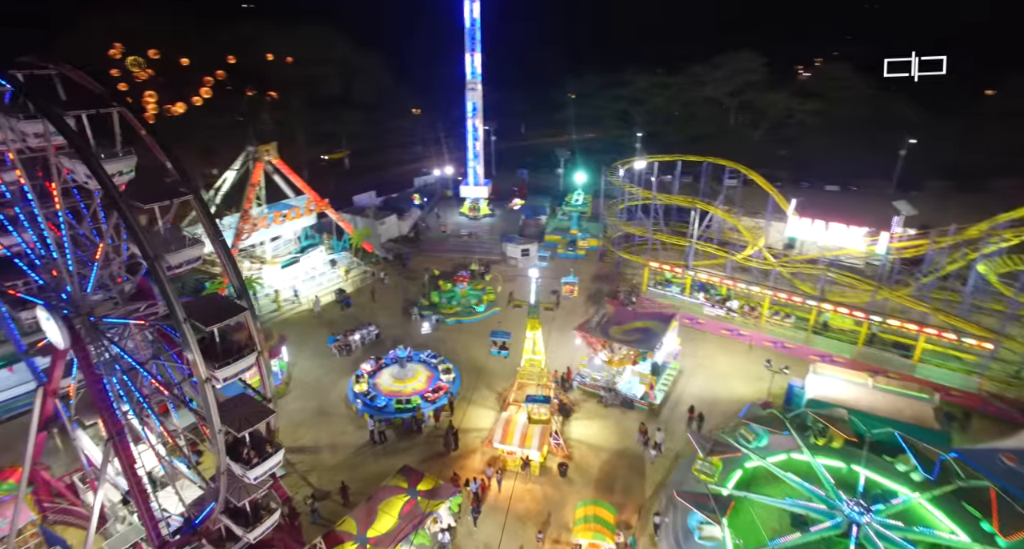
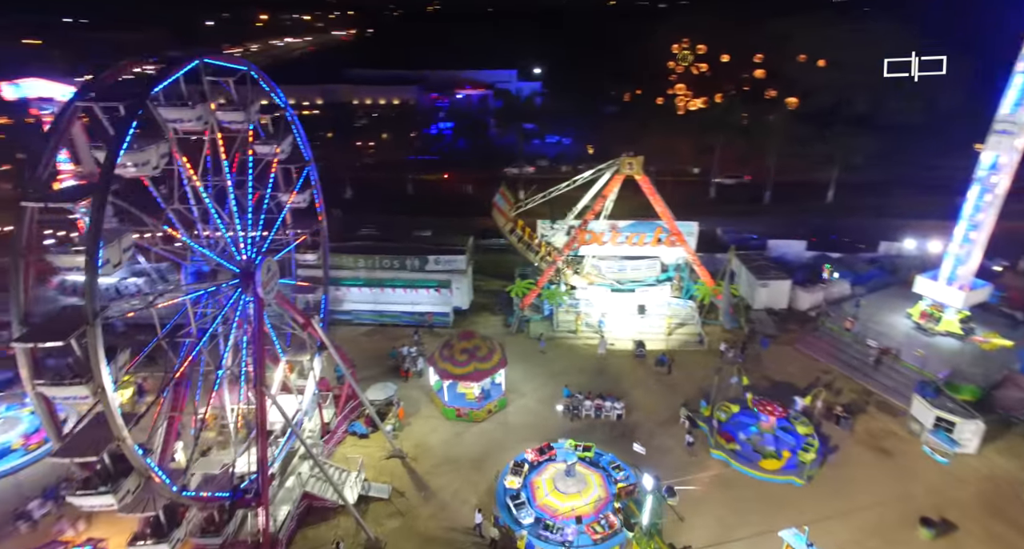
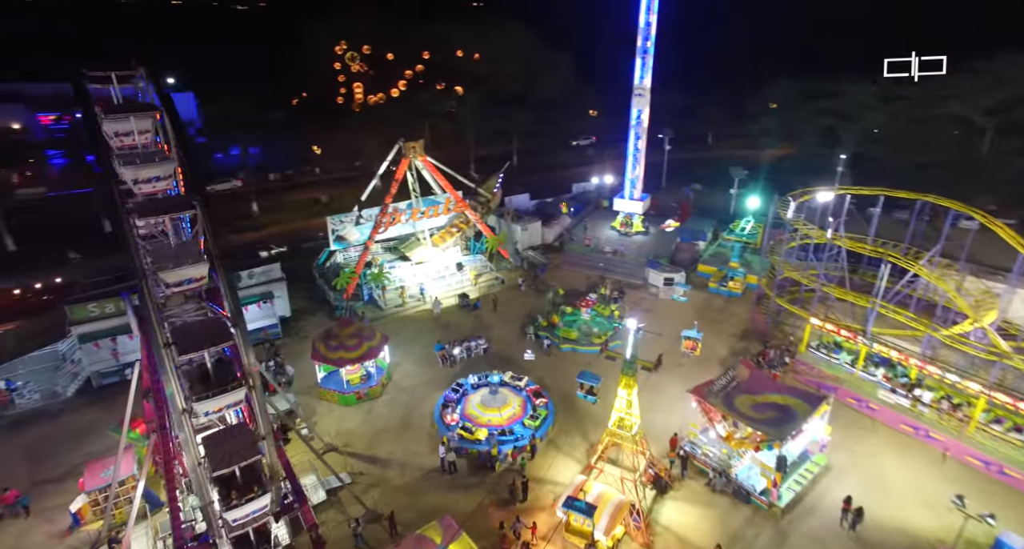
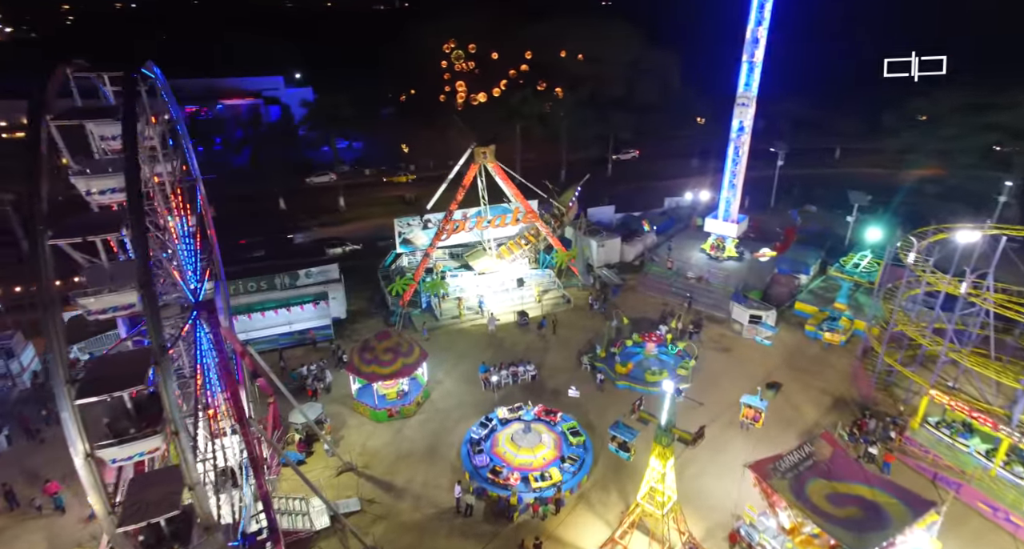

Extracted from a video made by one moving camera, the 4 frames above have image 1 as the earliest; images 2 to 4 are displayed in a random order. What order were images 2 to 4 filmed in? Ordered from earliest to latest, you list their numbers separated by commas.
3, 4, 2
